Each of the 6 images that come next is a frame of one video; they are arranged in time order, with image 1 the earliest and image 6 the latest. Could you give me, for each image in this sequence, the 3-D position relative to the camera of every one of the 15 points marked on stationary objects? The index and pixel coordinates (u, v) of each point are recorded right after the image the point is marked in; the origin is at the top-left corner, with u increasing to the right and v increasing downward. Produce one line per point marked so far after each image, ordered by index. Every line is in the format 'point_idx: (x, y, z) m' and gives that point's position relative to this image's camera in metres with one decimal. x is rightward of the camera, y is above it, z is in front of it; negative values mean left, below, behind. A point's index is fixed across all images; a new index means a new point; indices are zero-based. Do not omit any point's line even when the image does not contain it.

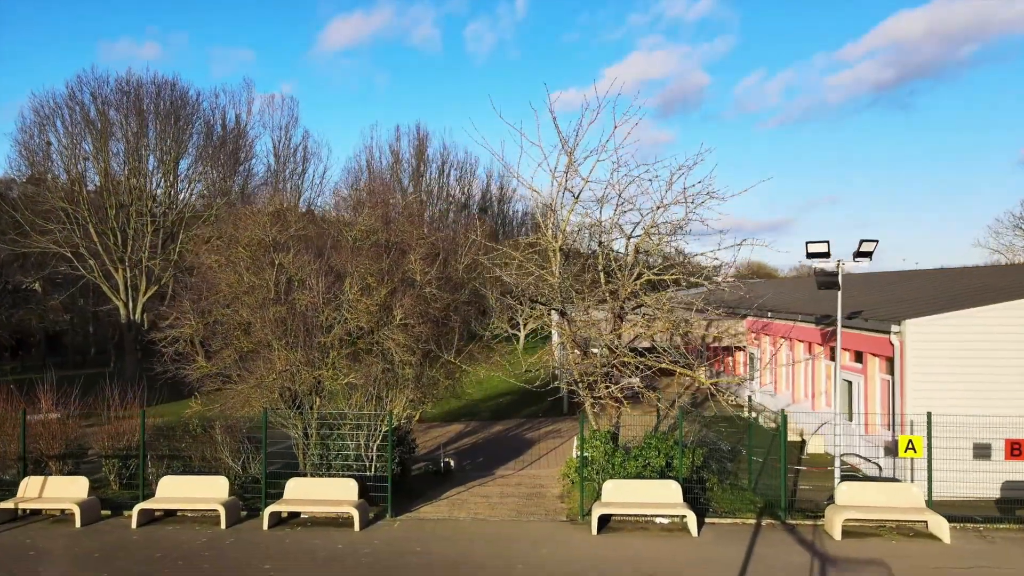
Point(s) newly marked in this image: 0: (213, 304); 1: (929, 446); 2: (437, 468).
0: (-3.1, -0.2, +14.5) m
1: (+3.4, -1.3, +11.1) m
2: (-0.9, -2.1, +16.2) m
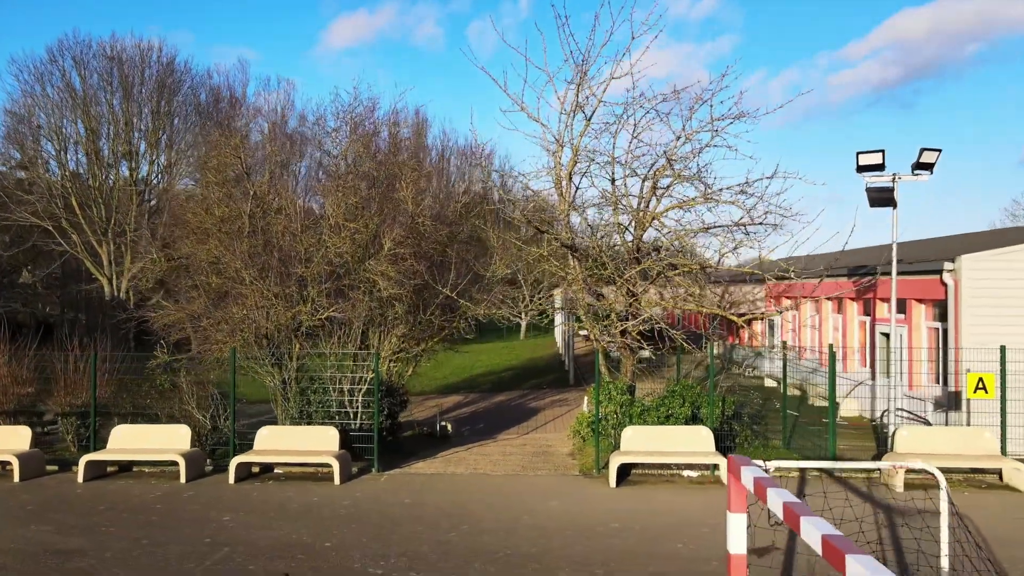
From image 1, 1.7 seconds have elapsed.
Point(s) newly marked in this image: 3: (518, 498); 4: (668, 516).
0: (-3.1, +0.4, +13.0) m
1: (+3.4, -0.7, +9.6) m
2: (-0.8, -1.5, +14.7) m
3: (0.0, -1.4, +9.1) m
4: (+0.9, -1.4, +8.2) m
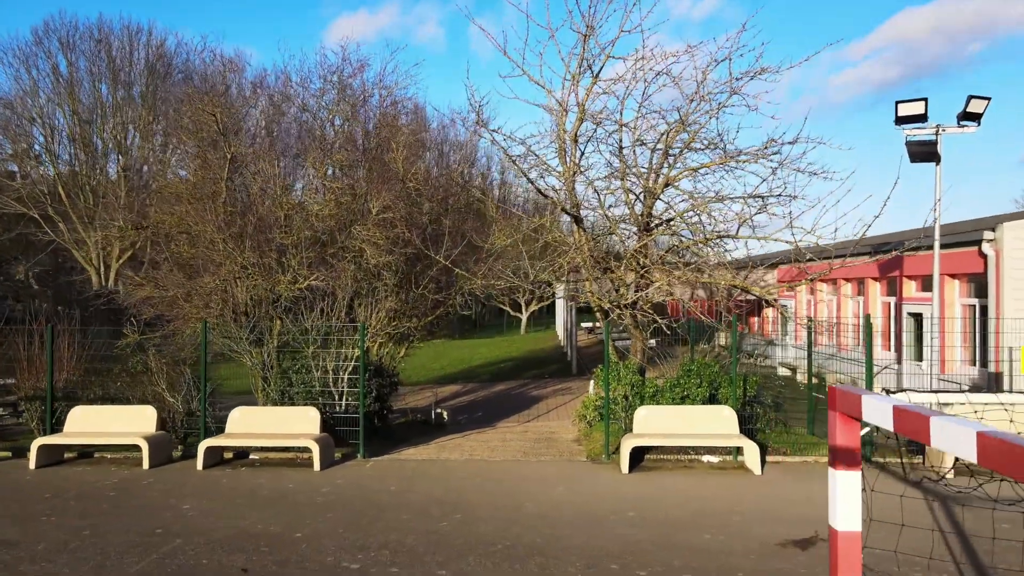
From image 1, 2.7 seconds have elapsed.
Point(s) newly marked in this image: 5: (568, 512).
0: (-3.1, +0.7, +12.0) m
1: (+3.4, -0.5, +8.6) m
2: (-0.8, -1.3, +13.7) m
3: (0.0, -1.2, +8.1) m
4: (+0.9, -1.1, +7.2) m
5: (+0.3, -1.1, +7.0) m
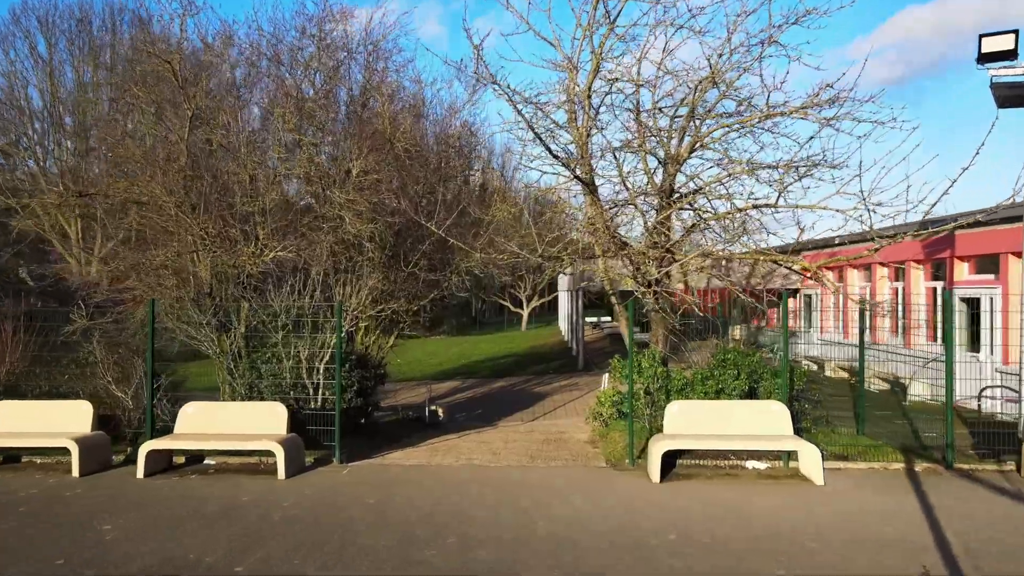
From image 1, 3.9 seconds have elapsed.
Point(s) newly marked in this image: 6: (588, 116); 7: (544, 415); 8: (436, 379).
0: (-3.1, +0.8, +10.5) m
1: (+3.4, -0.3, +7.1) m
2: (-0.8, -1.1, +12.2) m
3: (+0.1, -1.0, +6.7) m
4: (+1.0, -1.0, +5.7) m
5: (+0.3, -1.0, +5.6) m
6: (+0.6, +1.3, +10.5) m
7: (+0.3, -1.2, +13.1) m
8: (-1.0, -1.3, +19.1) m
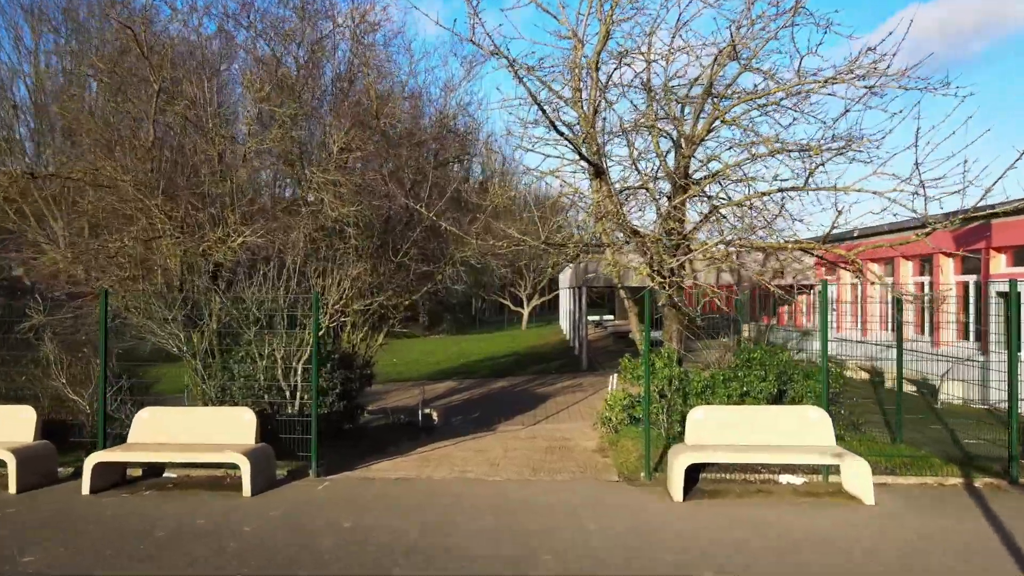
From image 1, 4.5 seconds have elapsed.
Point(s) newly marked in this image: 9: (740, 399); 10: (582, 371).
0: (-3.1, +0.9, +9.6) m
1: (+3.4, -0.3, +6.2) m
2: (-0.8, -1.1, +11.3) m
3: (+0.1, -1.0, +5.7) m
4: (+0.9, -0.9, +4.8) m
5: (+0.3, -0.9, +4.6) m
6: (+0.6, +1.4, +9.6) m
7: (+0.3, -1.1, +12.2) m
8: (-1.0, -1.2, +18.2) m
9: (+1.3, -0.6, +7.6) m
10: (+1.0, -1.1, +19.2) m
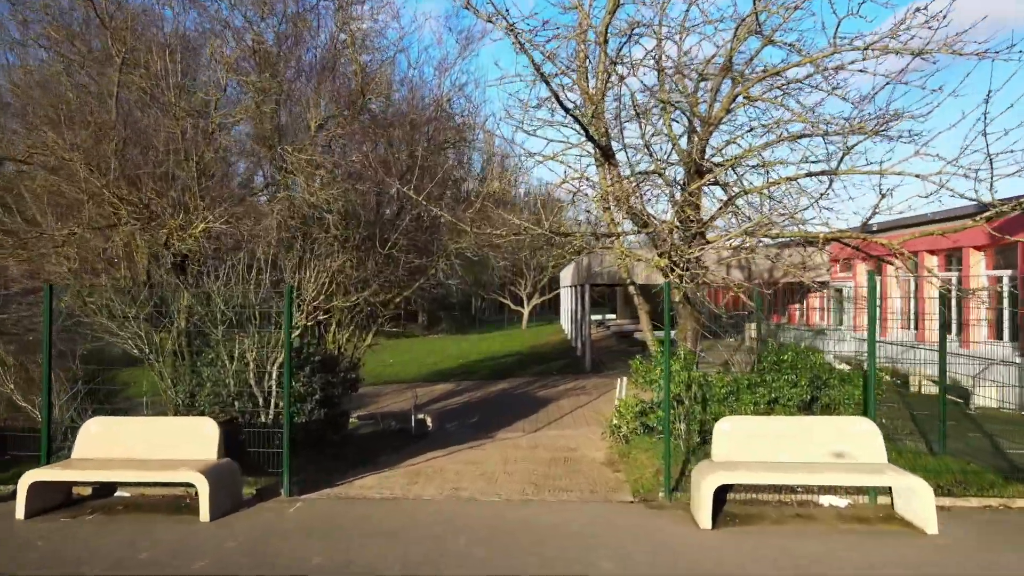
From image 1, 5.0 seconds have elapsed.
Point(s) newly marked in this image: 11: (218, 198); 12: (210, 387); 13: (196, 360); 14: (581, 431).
0: (-3.1, +0.9, +8.7) m
1: (+3.4, -0.2, +5.4) m
2: (-0.8, -1.1, +10.4) m
3: (+0.1, -0.9, +4.9) m
4: (+0.9, -0.9, +4.0) m
5: (+0.3, -0.9, +3.8) m
6: (+0.6, +1.4, +8.8) m
7: (+0.3, -1.1, +11.3) m
8: (-1.0, -1.2, +17.4) m
9: (+1.3, -0.6, +6.8) m
10: (+1.0, -1.1, +18.4) m
11: (-1.6, +0.5, +7.5) m
12: (-1.5, -0.5, +6.8) m
13: (-1.6, -0.4, +6.9) m
14: (+0.5, -1.1, +10.1) m
